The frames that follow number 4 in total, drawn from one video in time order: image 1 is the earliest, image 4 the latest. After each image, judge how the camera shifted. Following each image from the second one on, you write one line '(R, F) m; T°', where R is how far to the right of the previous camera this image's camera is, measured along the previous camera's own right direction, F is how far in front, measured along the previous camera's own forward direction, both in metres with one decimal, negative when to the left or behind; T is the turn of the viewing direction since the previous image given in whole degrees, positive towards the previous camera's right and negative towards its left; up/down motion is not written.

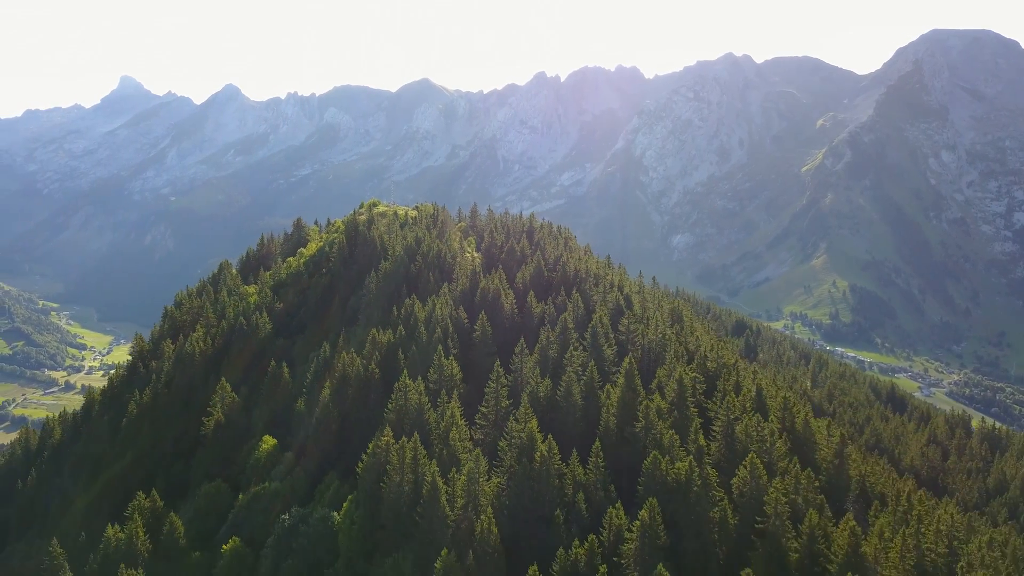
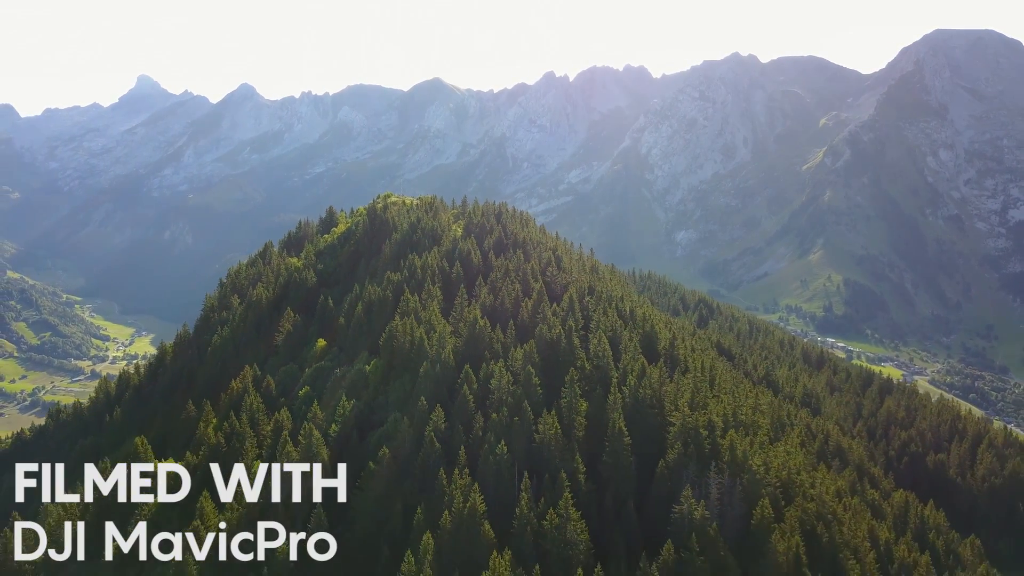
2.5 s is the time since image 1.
(+7.3, -32.0) m; -1°
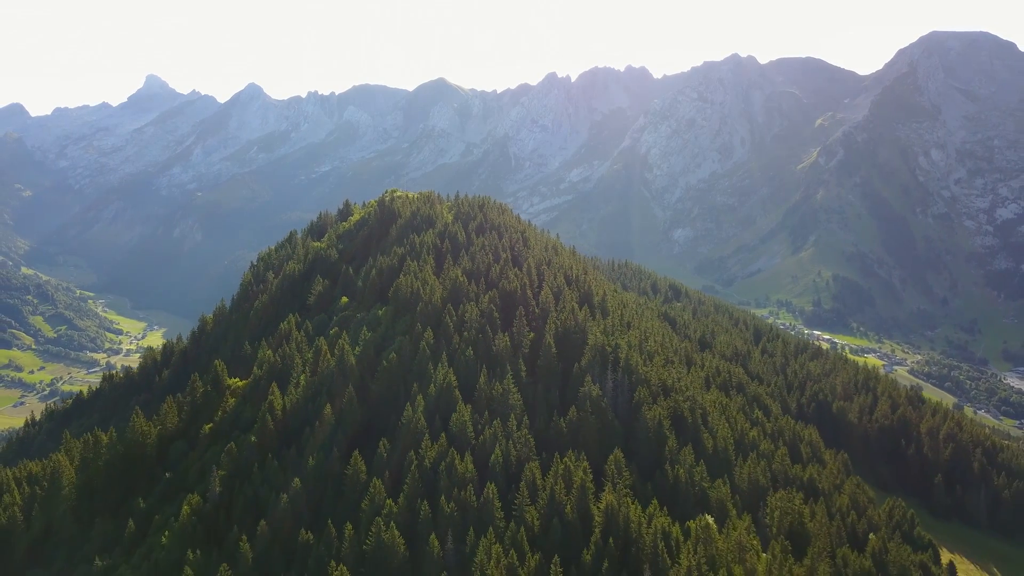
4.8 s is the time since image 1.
(+6.0, -28.8) m; 0°
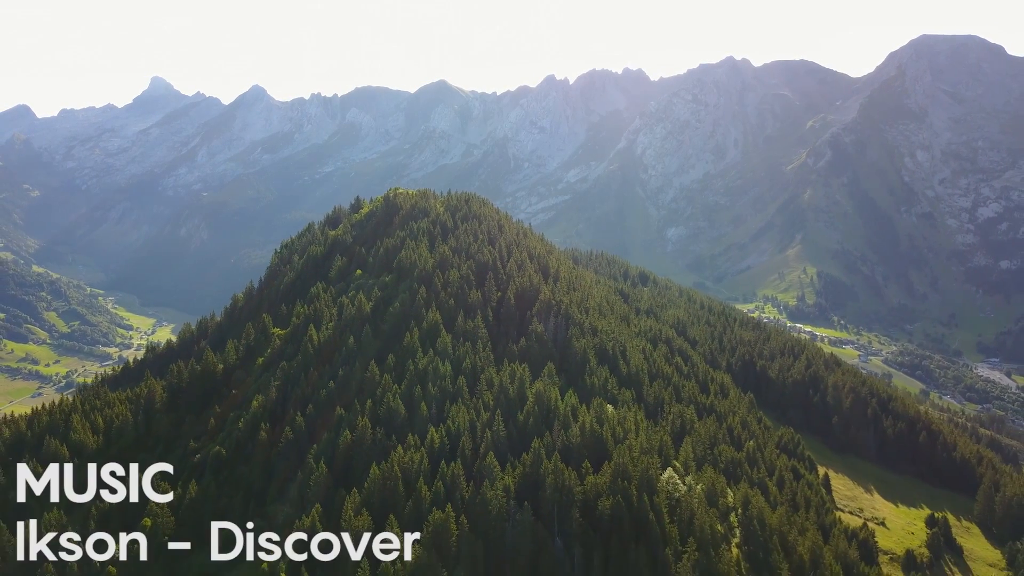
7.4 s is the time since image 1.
(+6.8, -33.5) m; 0°
